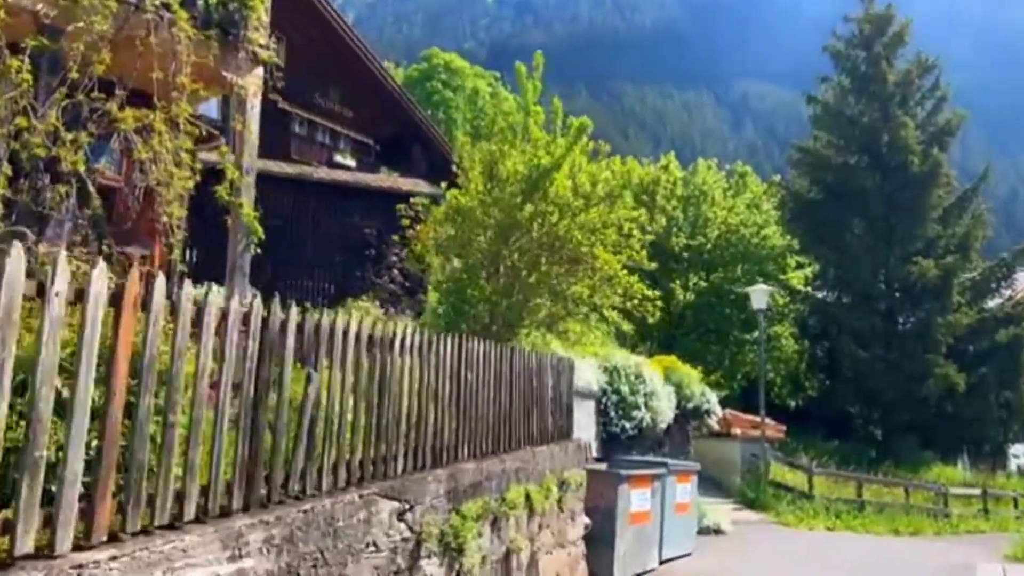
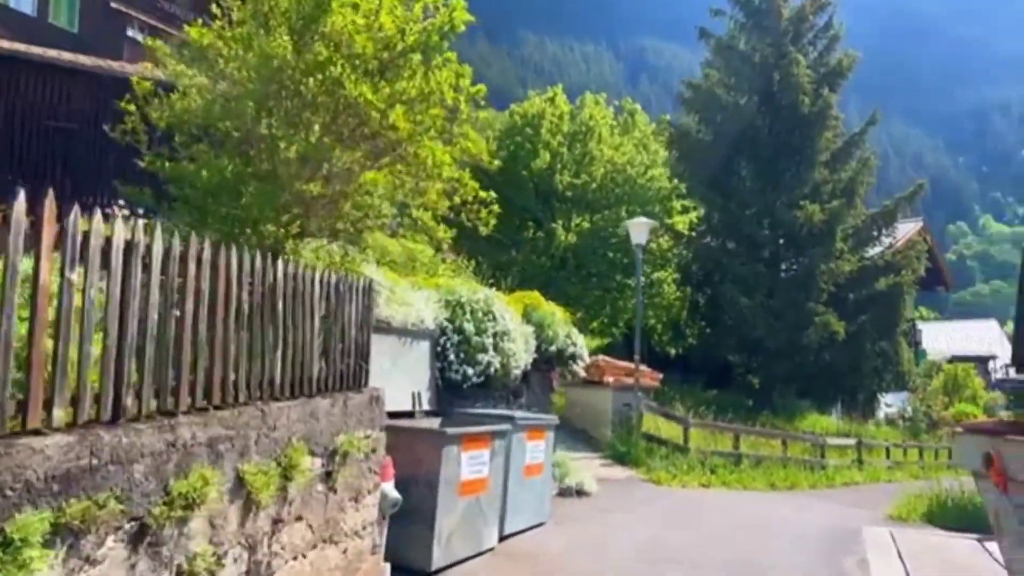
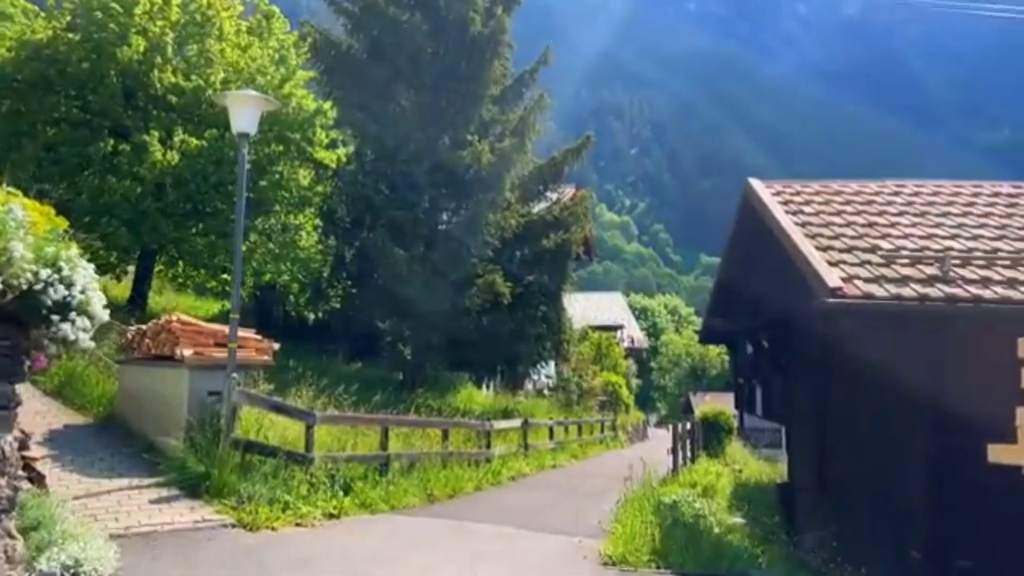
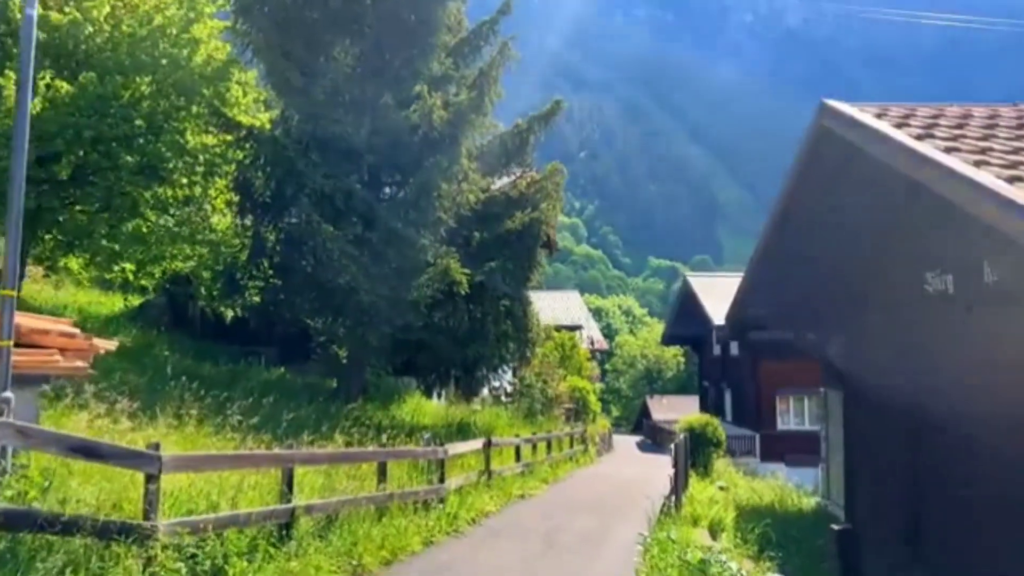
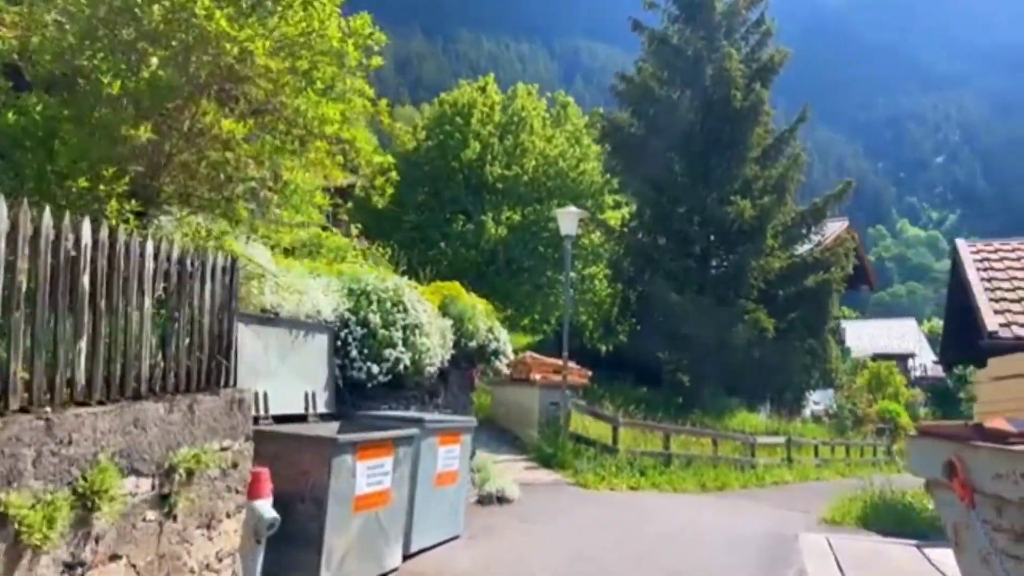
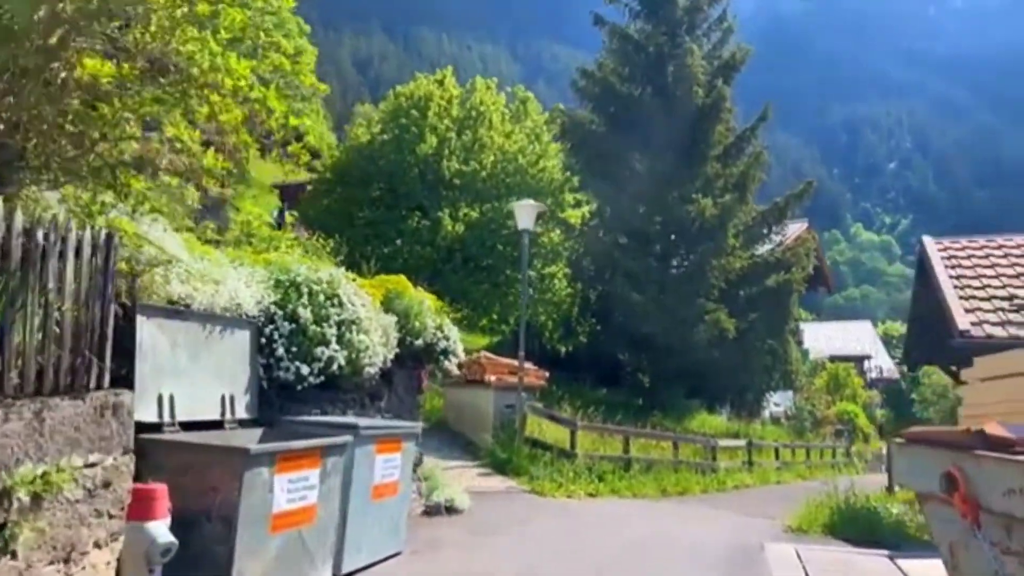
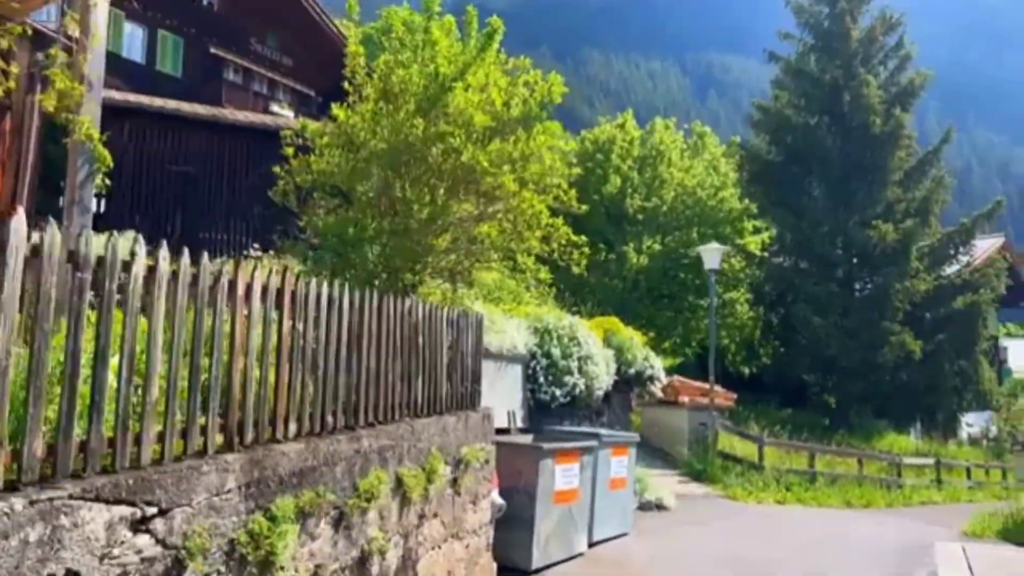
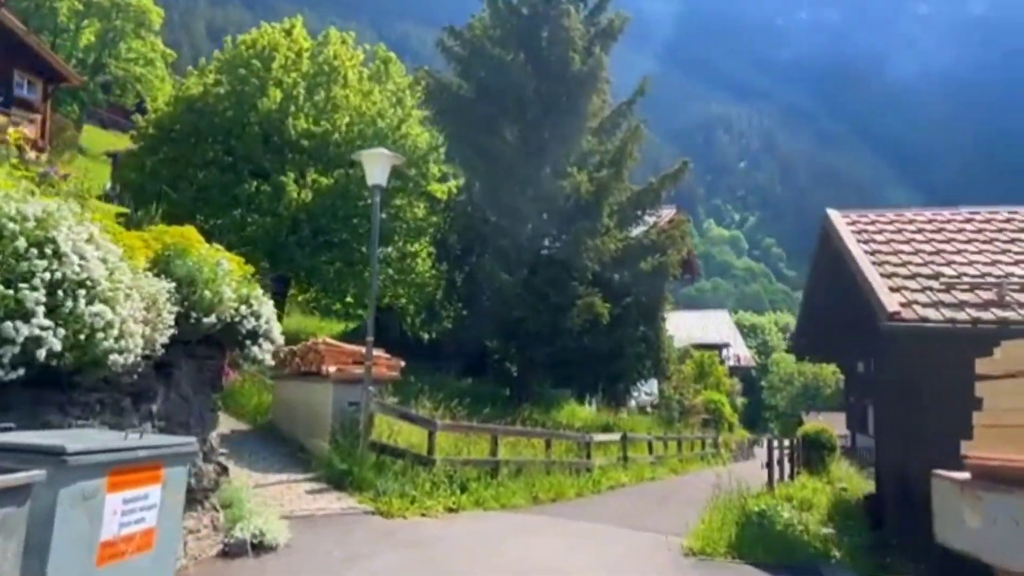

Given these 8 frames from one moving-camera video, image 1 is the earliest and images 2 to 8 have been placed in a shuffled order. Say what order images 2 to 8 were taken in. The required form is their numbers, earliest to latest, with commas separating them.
7, 2, 5, 6, 8, 3, 4
